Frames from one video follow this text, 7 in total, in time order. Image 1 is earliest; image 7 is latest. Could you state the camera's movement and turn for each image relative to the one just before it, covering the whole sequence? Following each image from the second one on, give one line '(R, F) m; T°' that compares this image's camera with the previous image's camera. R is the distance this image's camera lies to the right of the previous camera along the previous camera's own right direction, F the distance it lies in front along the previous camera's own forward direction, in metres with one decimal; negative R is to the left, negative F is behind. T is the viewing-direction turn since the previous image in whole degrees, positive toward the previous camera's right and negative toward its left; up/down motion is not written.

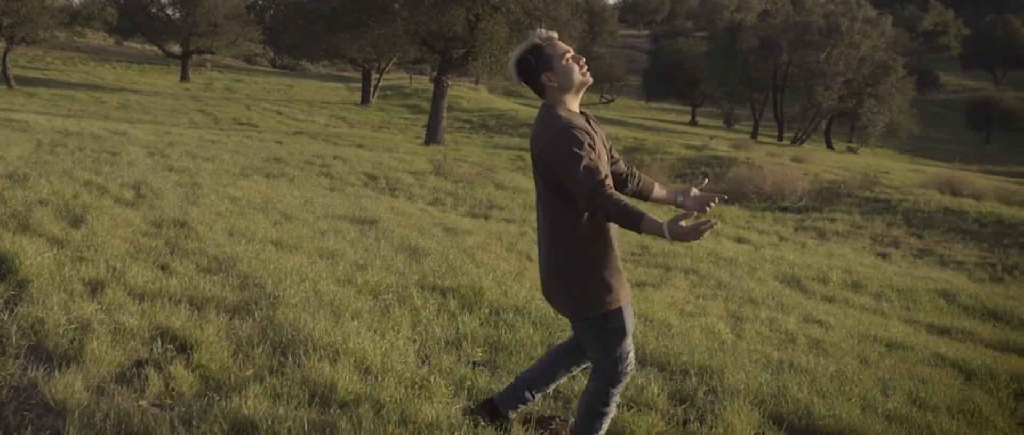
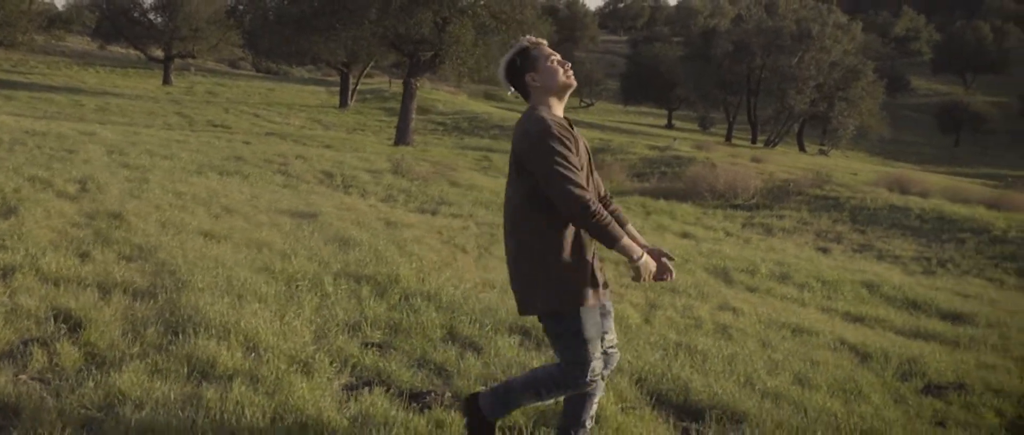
(+0.5, -0.1) m; +1°
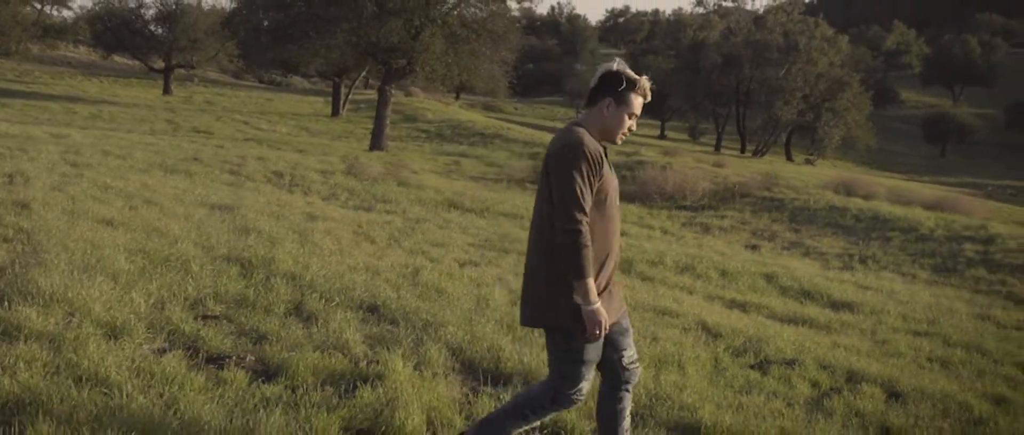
(+0.9, -0.1) m; 0°
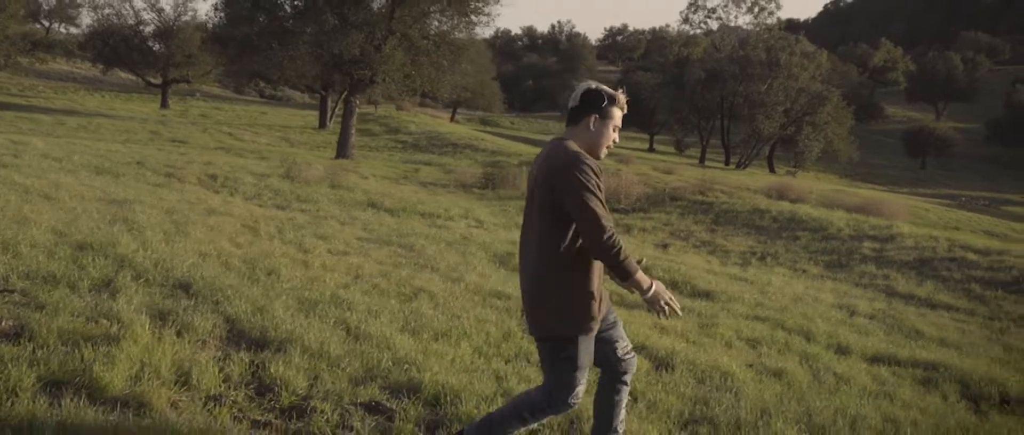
(+1.2, -0.1) m; 0°
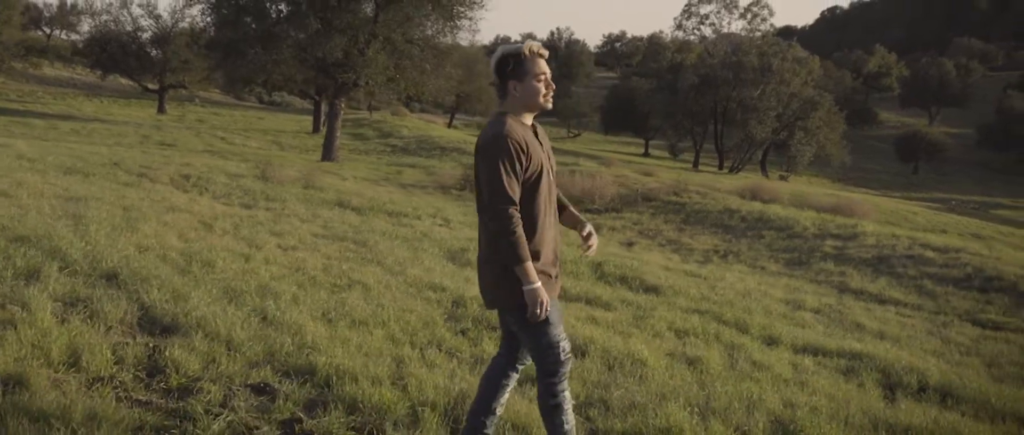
(+0.4, 0.0) m; 0°
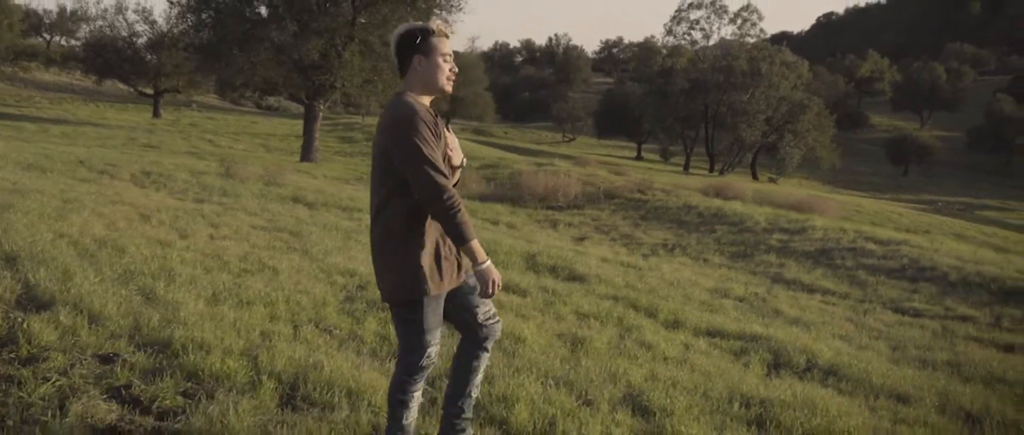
(+0.6, 0.0) m; 0°
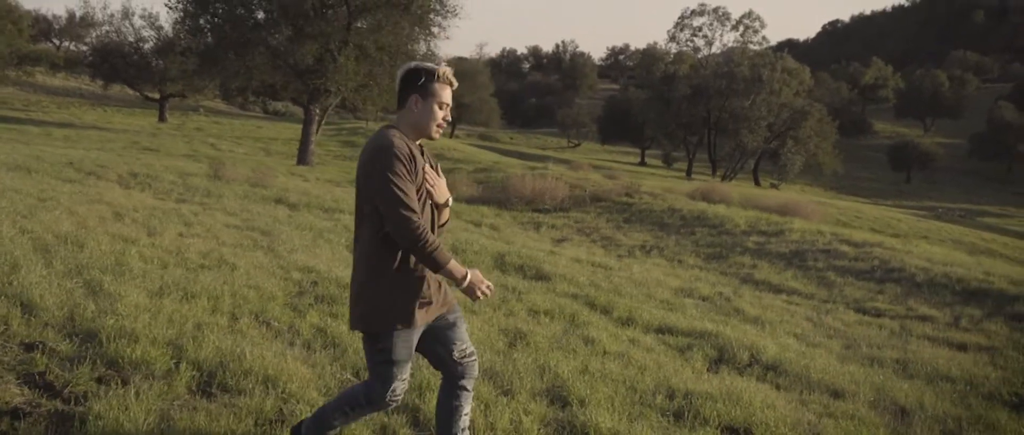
(+0.3, 0.0) m; 0°
